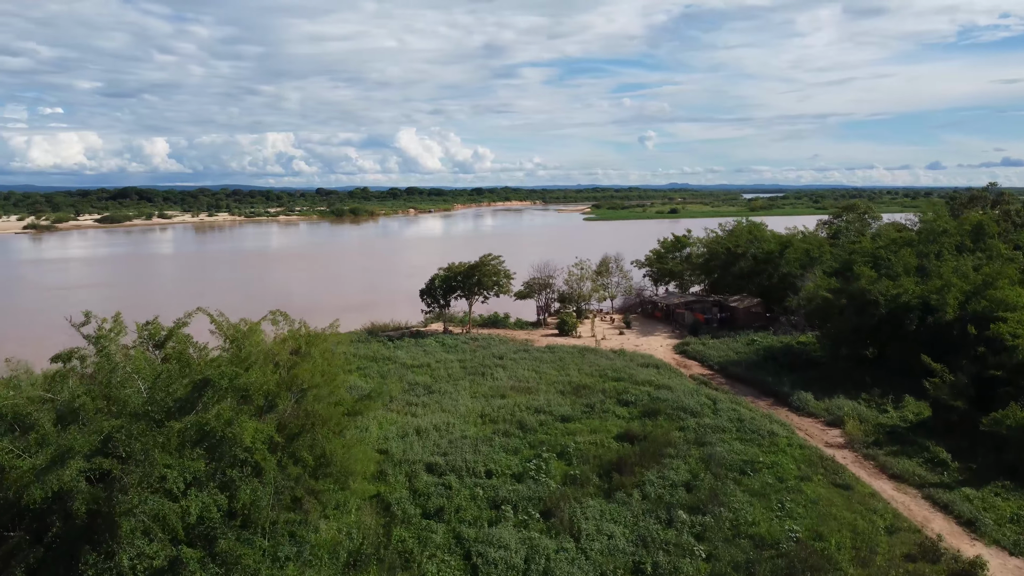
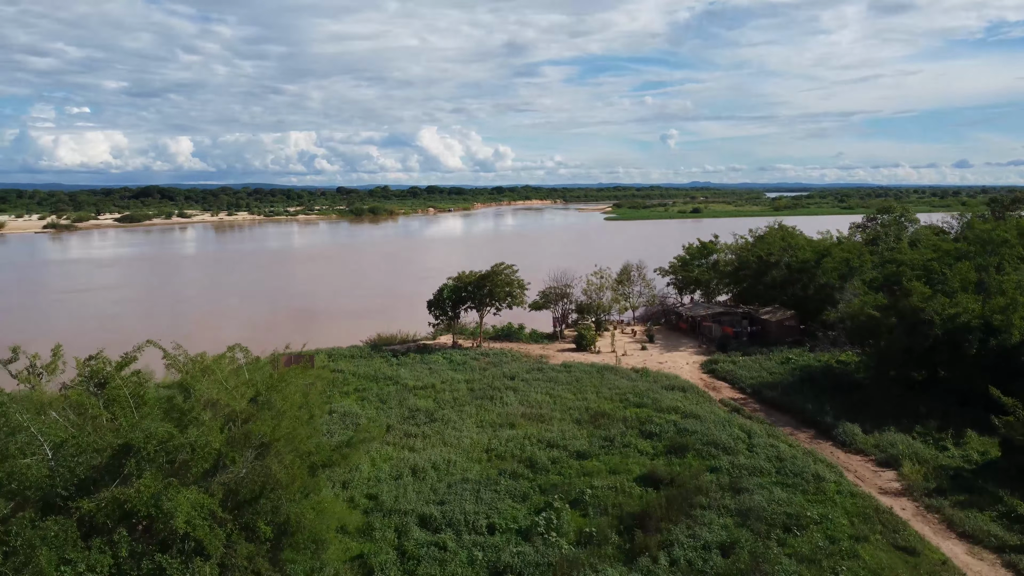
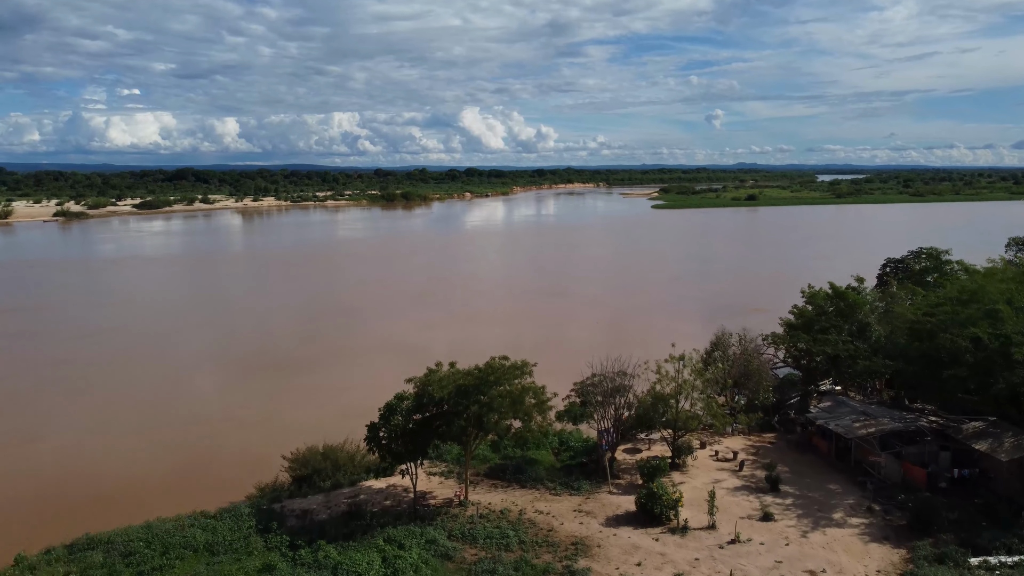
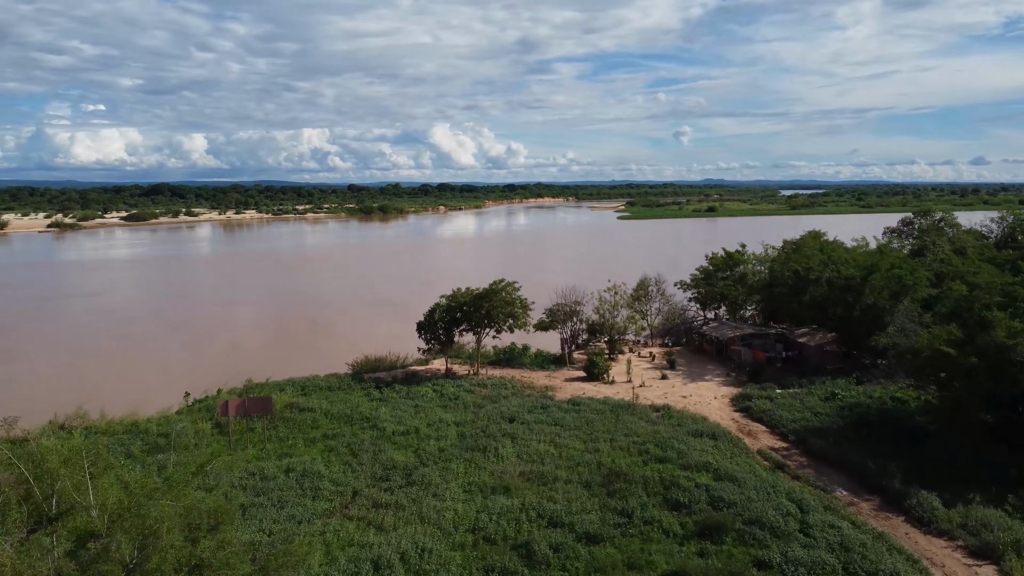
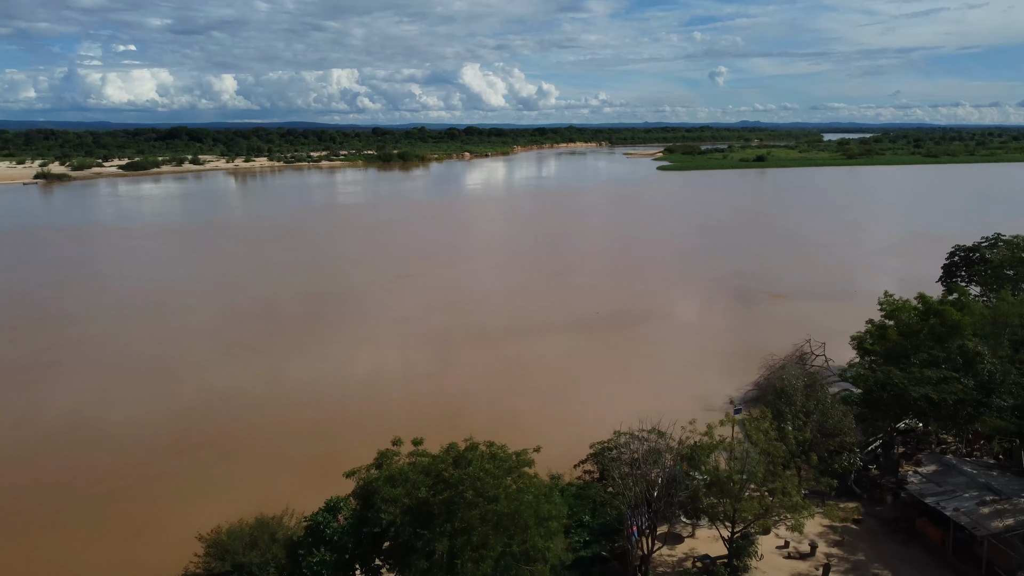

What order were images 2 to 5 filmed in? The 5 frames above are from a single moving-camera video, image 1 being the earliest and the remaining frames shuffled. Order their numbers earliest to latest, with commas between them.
2, 4, 3, 5
